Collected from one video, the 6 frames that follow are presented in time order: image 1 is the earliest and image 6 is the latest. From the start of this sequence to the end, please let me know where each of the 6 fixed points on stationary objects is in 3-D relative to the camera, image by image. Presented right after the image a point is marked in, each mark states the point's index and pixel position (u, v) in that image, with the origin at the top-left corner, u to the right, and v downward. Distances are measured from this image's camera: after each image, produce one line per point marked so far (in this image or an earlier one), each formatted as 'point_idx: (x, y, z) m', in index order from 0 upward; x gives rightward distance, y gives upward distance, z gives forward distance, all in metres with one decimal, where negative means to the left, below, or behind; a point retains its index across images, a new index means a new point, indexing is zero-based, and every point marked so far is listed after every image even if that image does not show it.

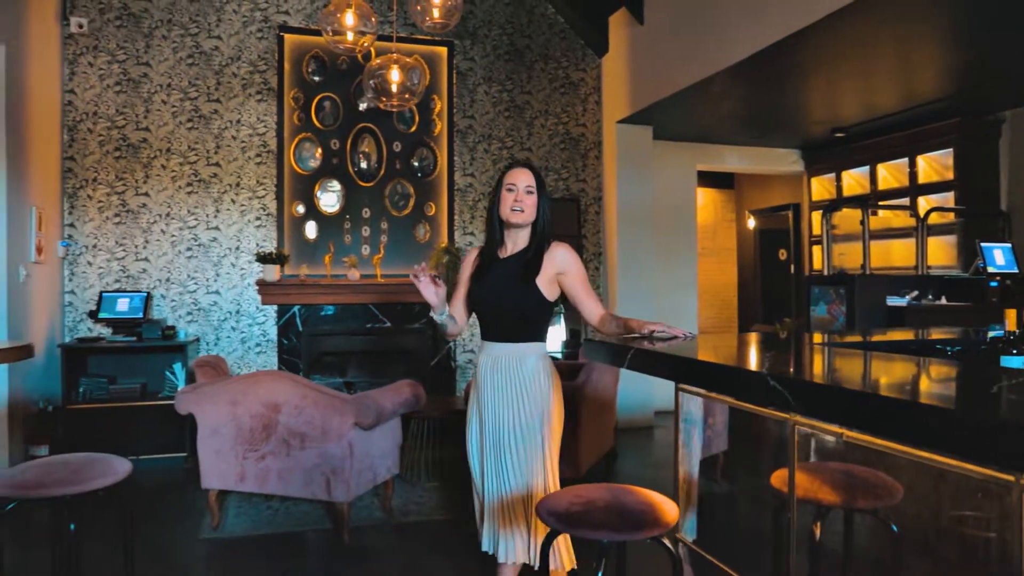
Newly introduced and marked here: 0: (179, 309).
0: (-2.2, -0.1, +5.1) m
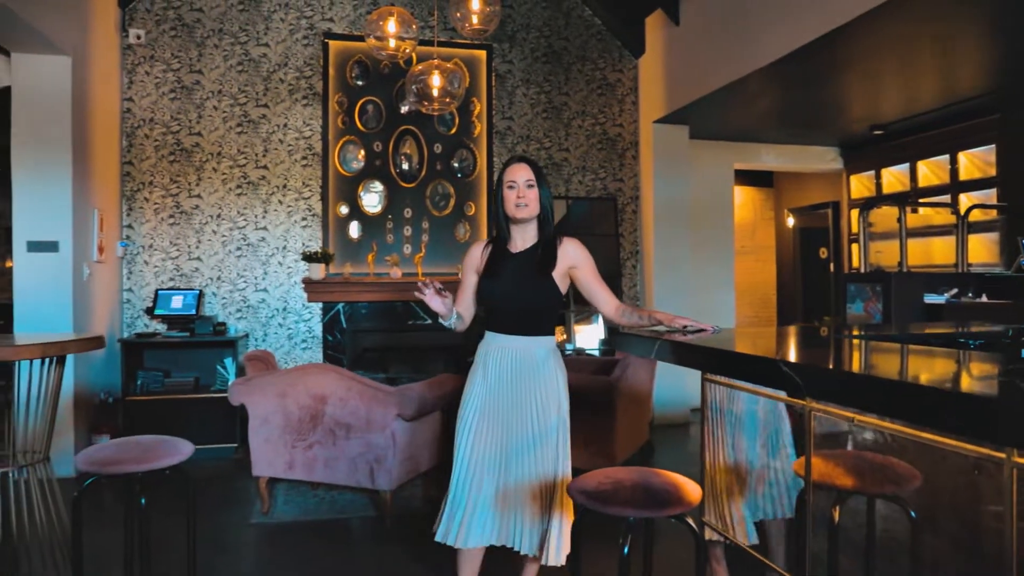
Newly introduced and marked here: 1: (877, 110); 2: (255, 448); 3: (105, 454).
0: (-1.9, -0.1, +5.3) m
1: (+2.6, +1.3, +5.5) m
2: (-1.1, -0.7, +3.4) m
3: (-1.0, -0.4, +1.9) m
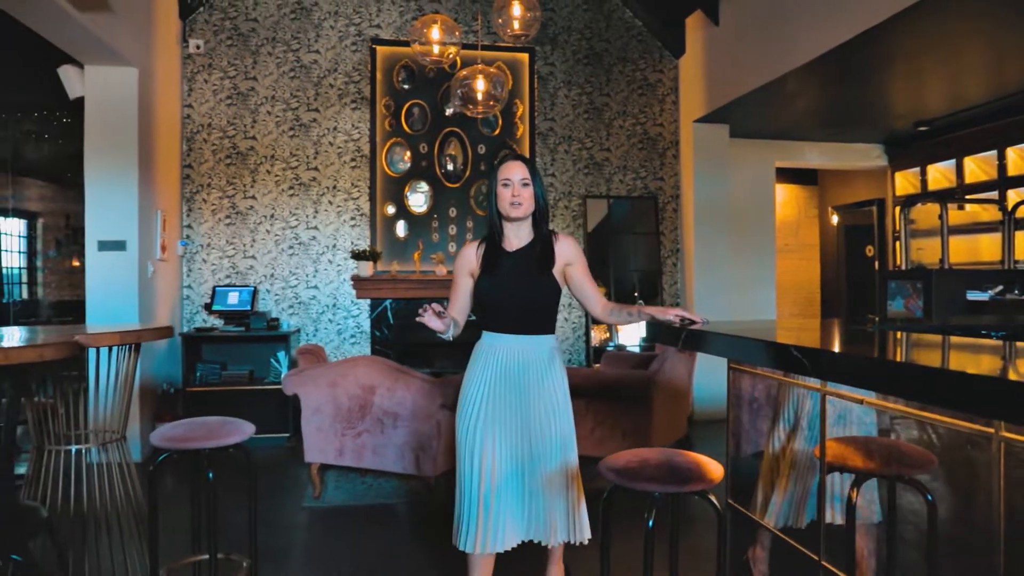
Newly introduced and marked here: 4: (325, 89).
0: (-1.6, -0.1, +5.6) m
1: (+2.8, +1.3, +5.5) m
2: (-0.9, -0.7, +3.6) m
3: (-0.9, -0.4, +2.1) m
4: (-1.3, +1.4, +5.6) m
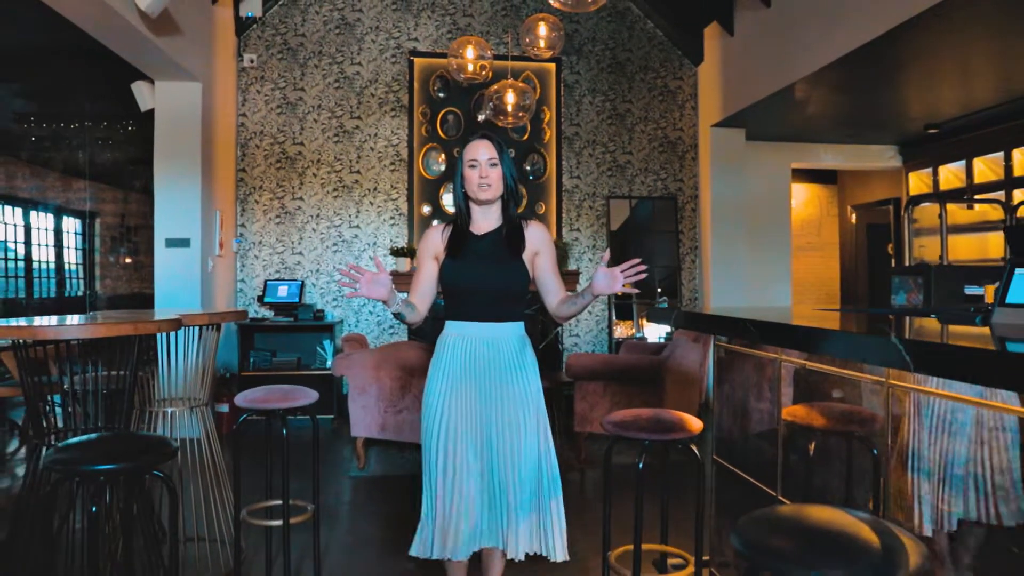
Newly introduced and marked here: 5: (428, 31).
0: (-1.4, -0.1, +6.0) m
1: (+3.1, +1.3, +5.8) m
2: (-0.8, -0.6, +4.1) m
3: (-0.8, -0.4, +2.5) m
4: (-1.1, +1.5, +6.0) m
5: (-0.7, +2.0, +6.1) m
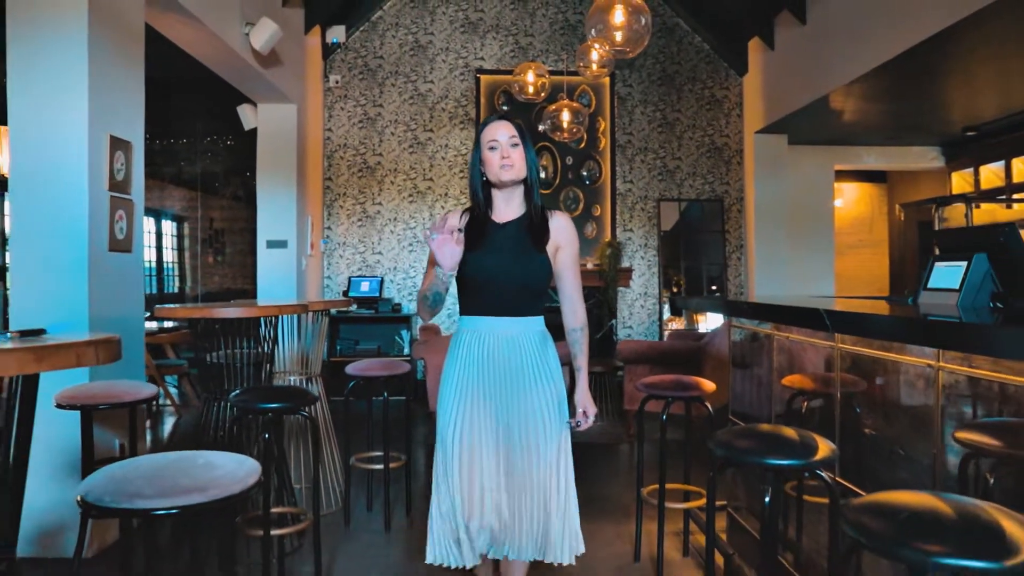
0: (-0.9, 0.0, +6.7) m
1: (+3.5, +1.3, +6.1) m
2: (-0.5, -0.6, +4.7) m
3: (-0.6, -0.3, +3.2) m
4: (-0.6, +1.5, +6.7) m
5: (-0.2, +2.0, +6.7) m
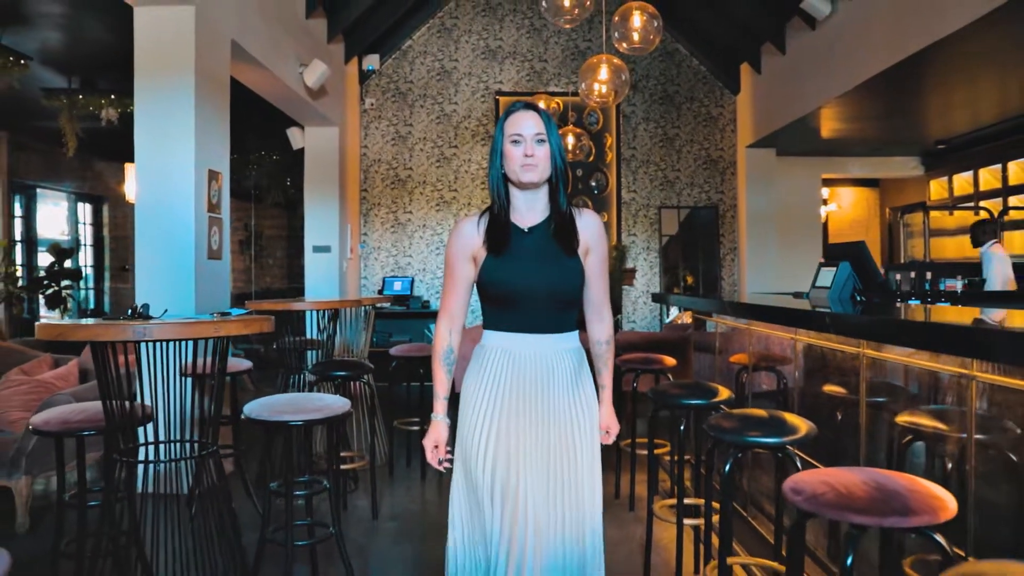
0: (-0.8, 0.0, +7.5) m
1: (+3.6, +1.4, +6.8) m
2: (-0.4, -0.6, +5.5) m
3: (-0.6, -0.3, +4.0) m
4: (-0.5, +1.5, +7.5) m
5: (0.0, +2.0, +7.5) m
